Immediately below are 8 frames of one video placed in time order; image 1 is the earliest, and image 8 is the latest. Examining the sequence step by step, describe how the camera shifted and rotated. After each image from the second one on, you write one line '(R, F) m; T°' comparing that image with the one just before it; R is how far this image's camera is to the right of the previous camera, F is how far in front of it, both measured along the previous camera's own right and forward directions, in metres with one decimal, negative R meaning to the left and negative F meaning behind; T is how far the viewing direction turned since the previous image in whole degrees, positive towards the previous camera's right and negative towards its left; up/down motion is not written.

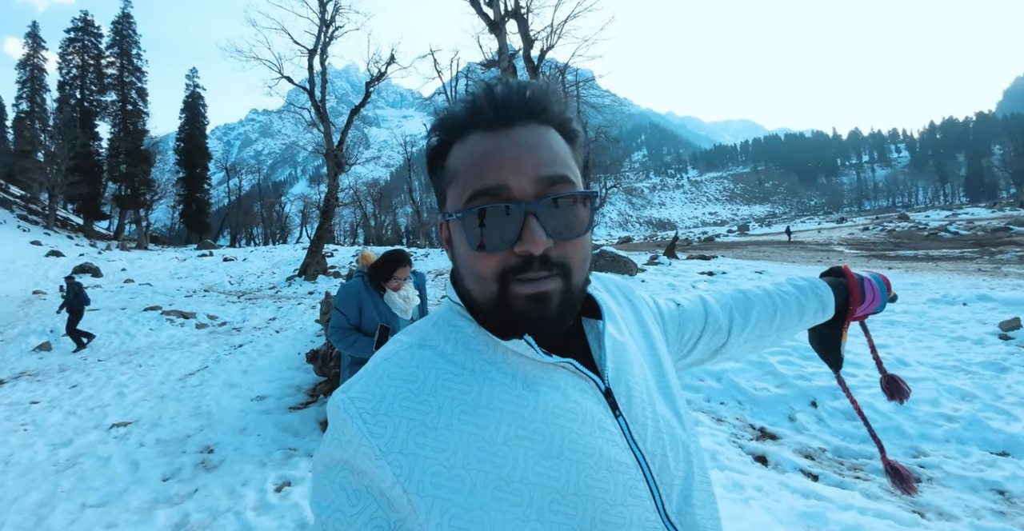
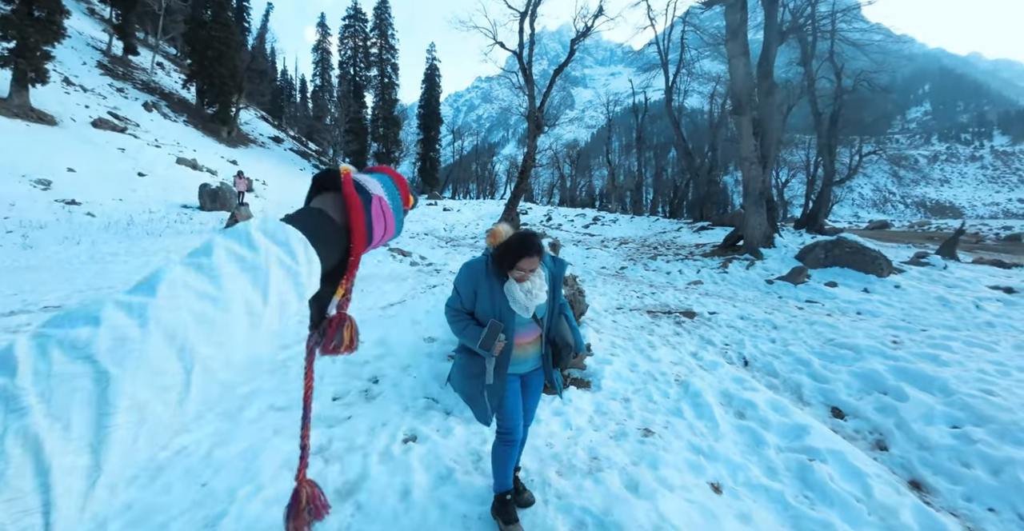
(+0.3, +0.9) m; -25°
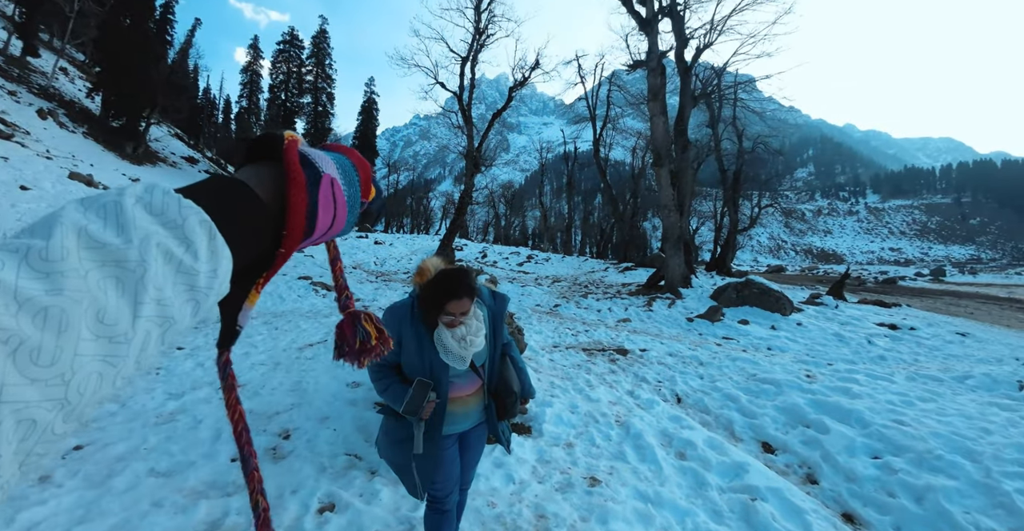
(-0.1, +0.2) m; +9°
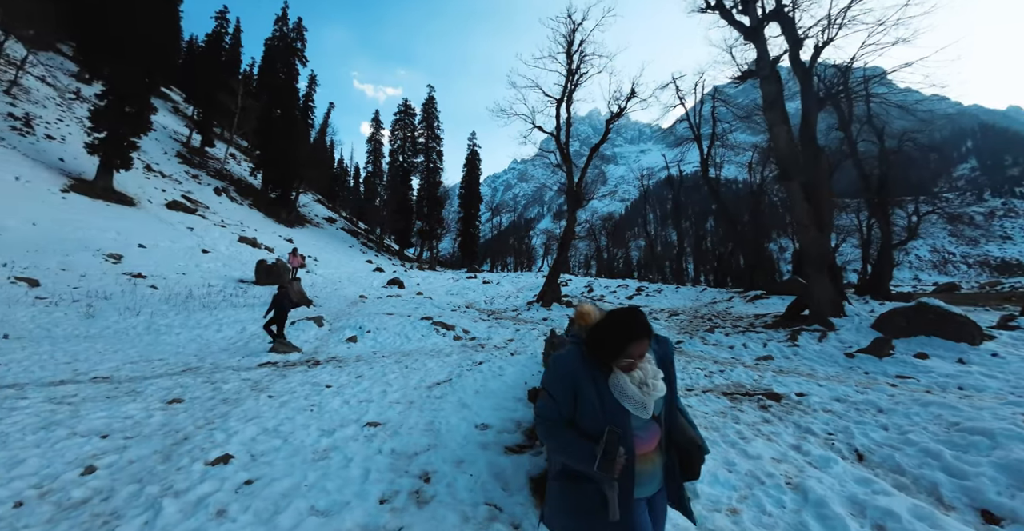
(-0.3, +0.2) m; -14°
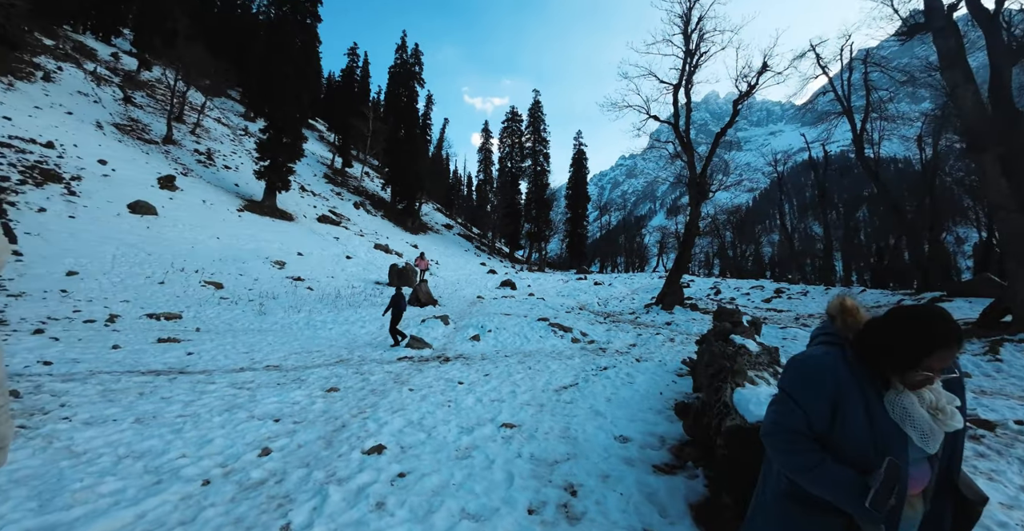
(-0.3, +0.2) m; -14°
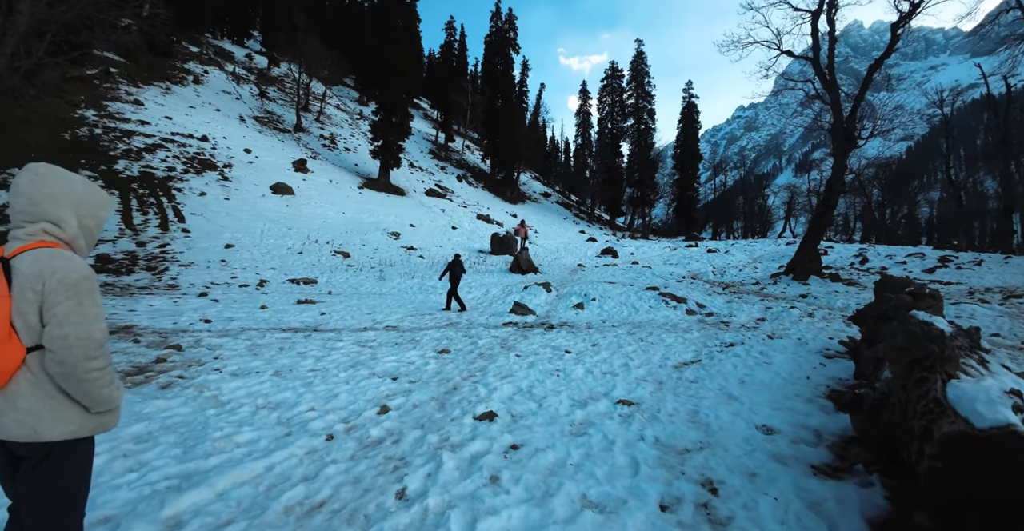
(-0.2, +0.4) m; -13°
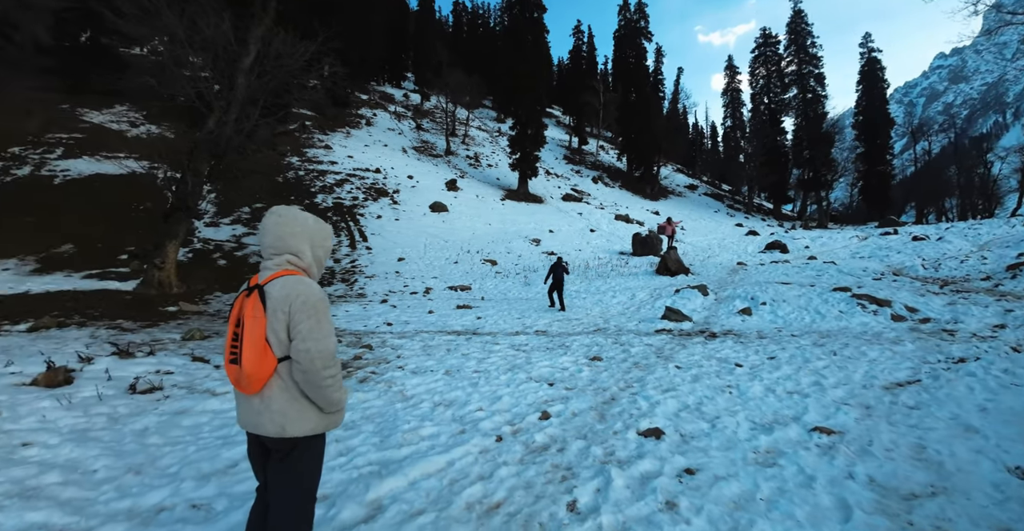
(-0.2, +0.1) m; -18°
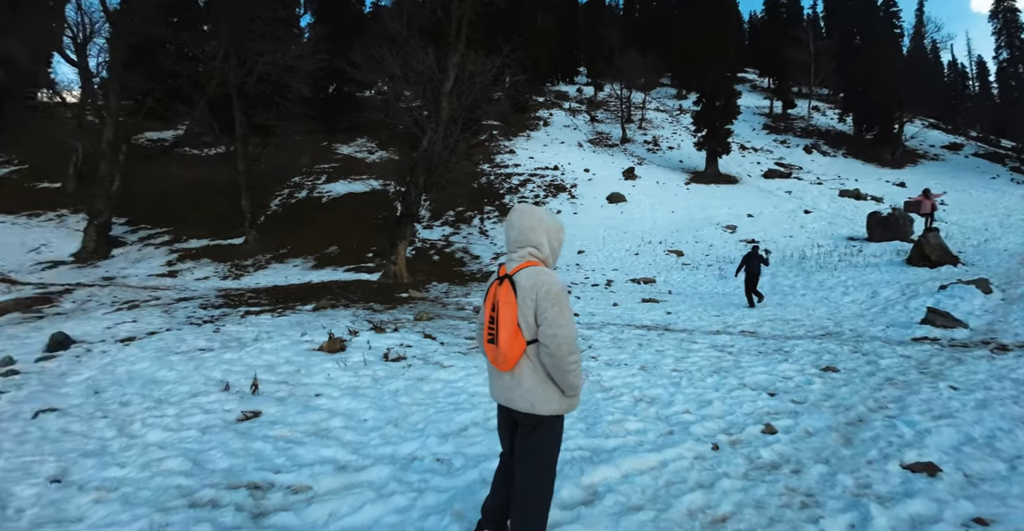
(-0.2, 0.0) m; -23°
